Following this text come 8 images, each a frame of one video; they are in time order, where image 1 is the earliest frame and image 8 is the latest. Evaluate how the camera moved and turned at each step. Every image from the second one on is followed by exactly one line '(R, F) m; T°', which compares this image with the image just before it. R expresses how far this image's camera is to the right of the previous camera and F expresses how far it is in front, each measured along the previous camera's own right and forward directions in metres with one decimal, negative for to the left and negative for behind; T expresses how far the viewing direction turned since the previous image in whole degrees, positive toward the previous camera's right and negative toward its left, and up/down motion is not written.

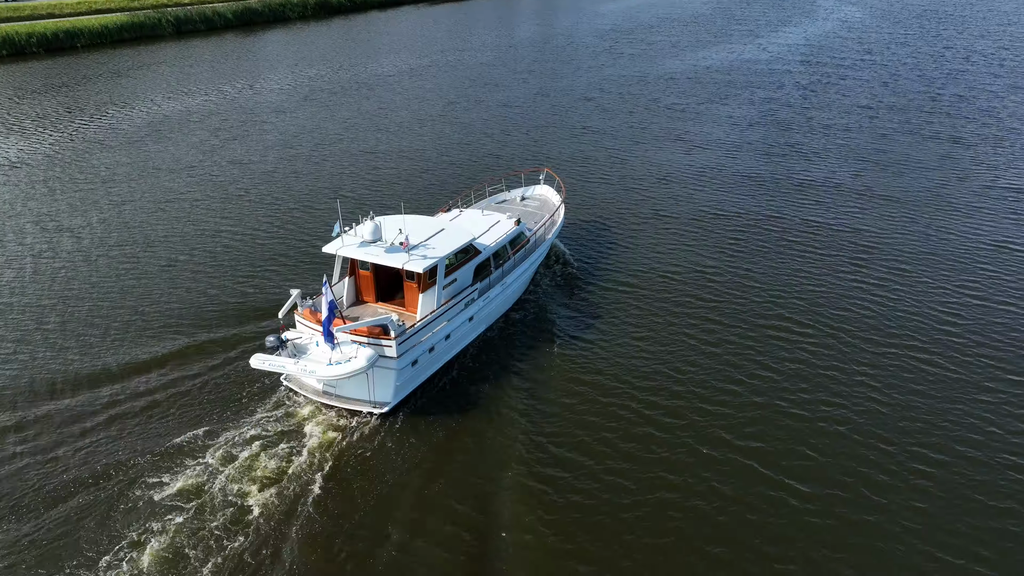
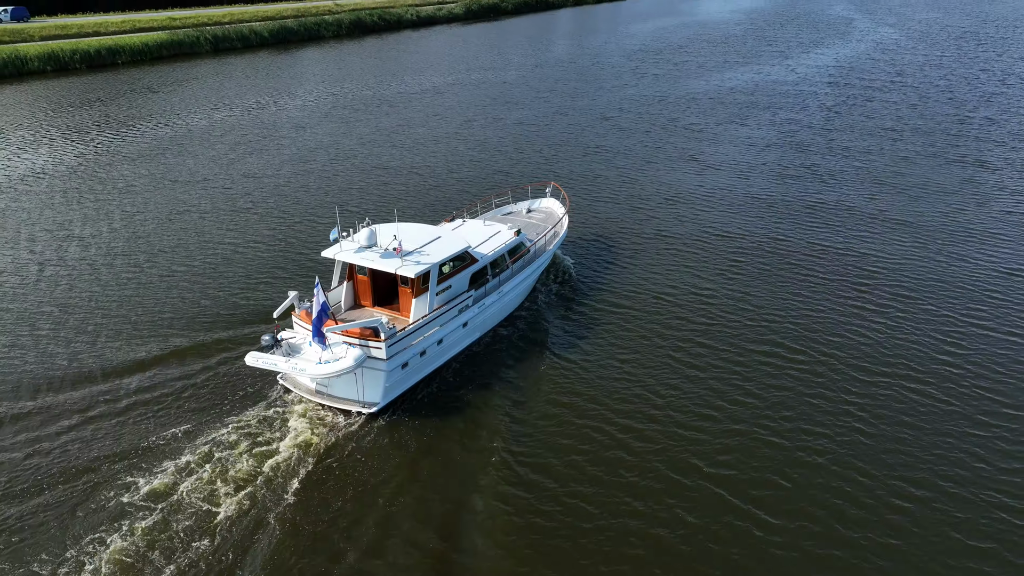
(+1.8, +0.2) m; -3°
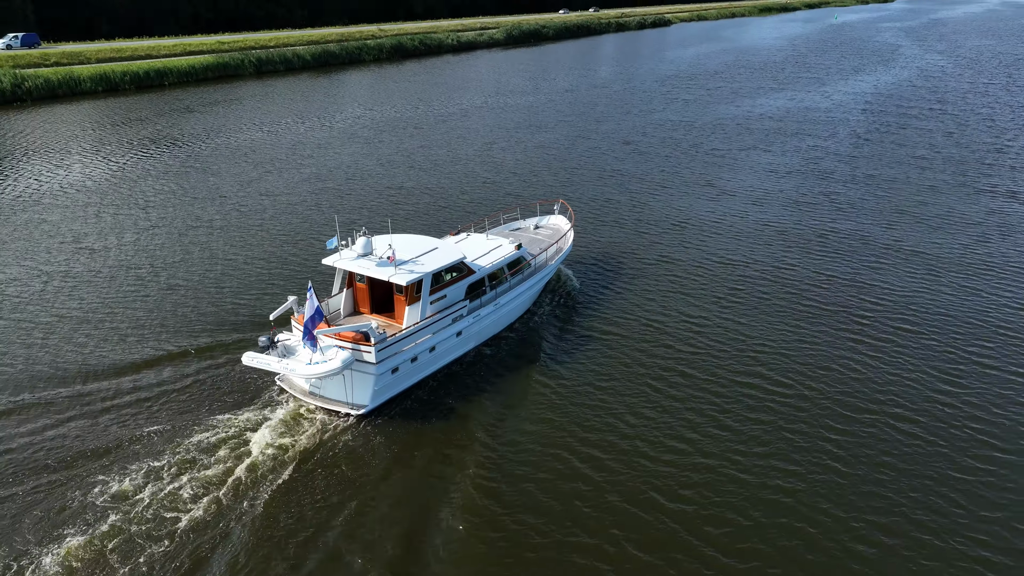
(+2.4, +0.3) m; -4°
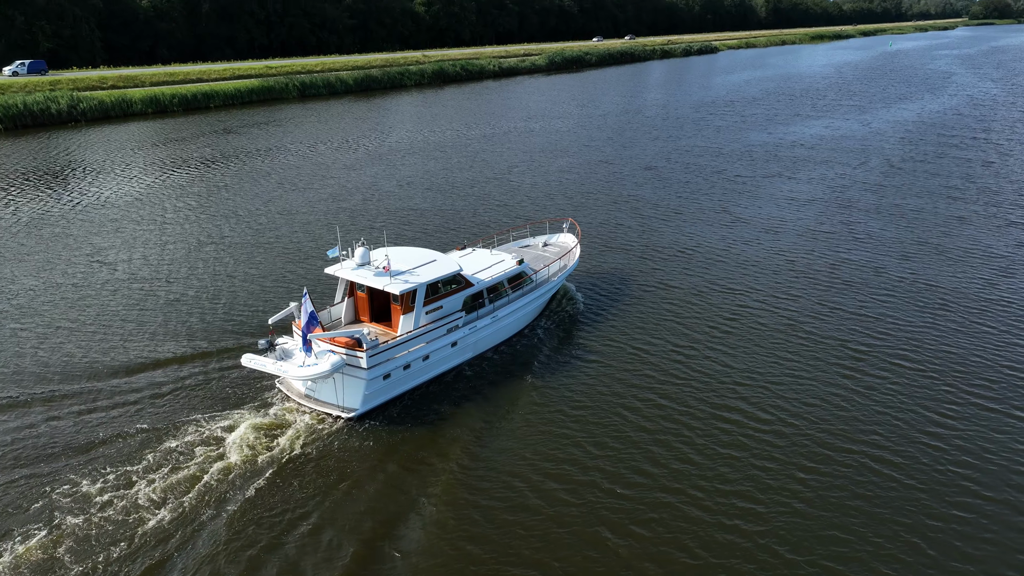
(+2.6, +0.3) m; -4°
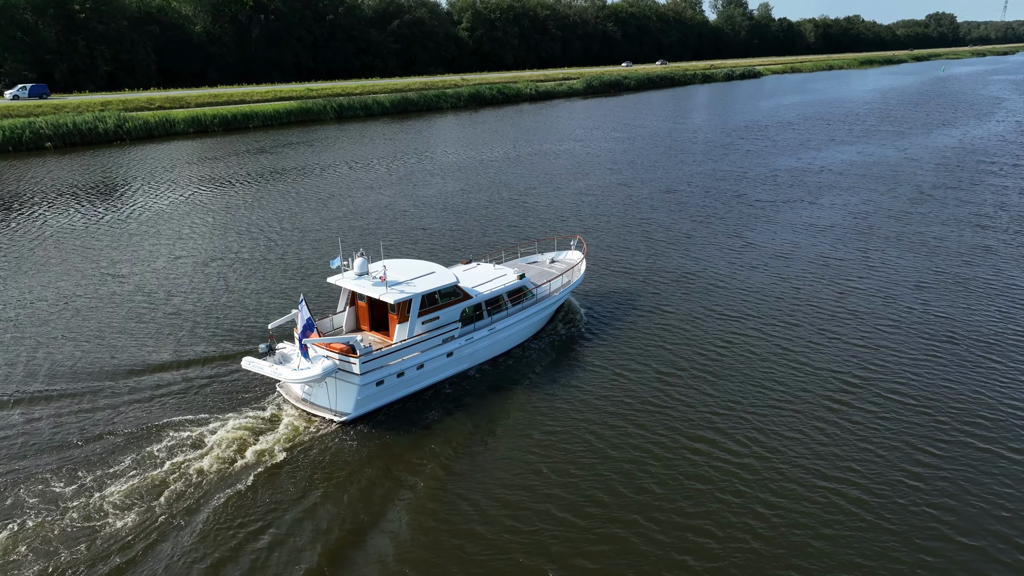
(+2.5, +0.3) m; -4°
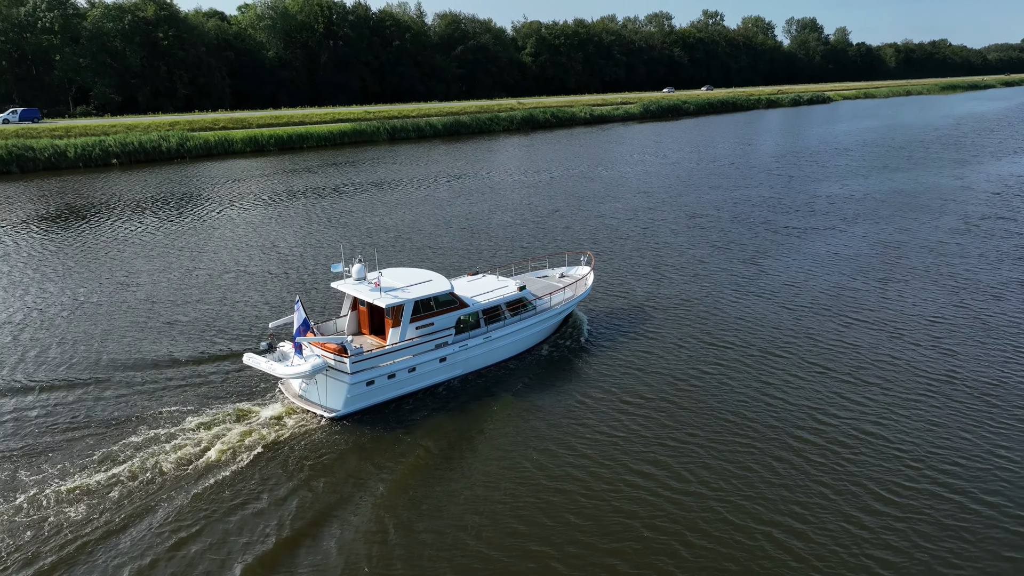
(+4.1, +0.5) m; -5°
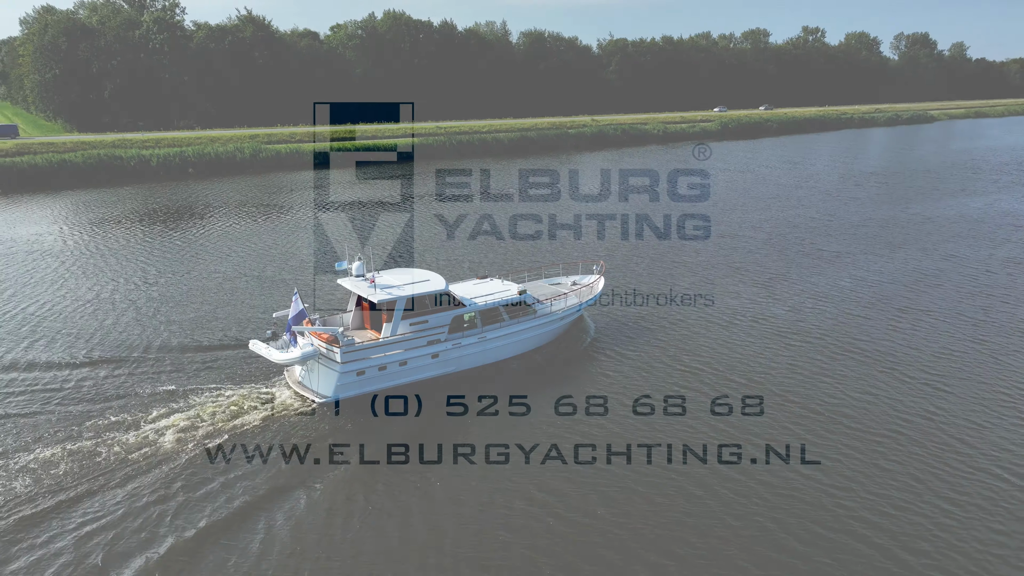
(+5.8, +0.8) m; -7°
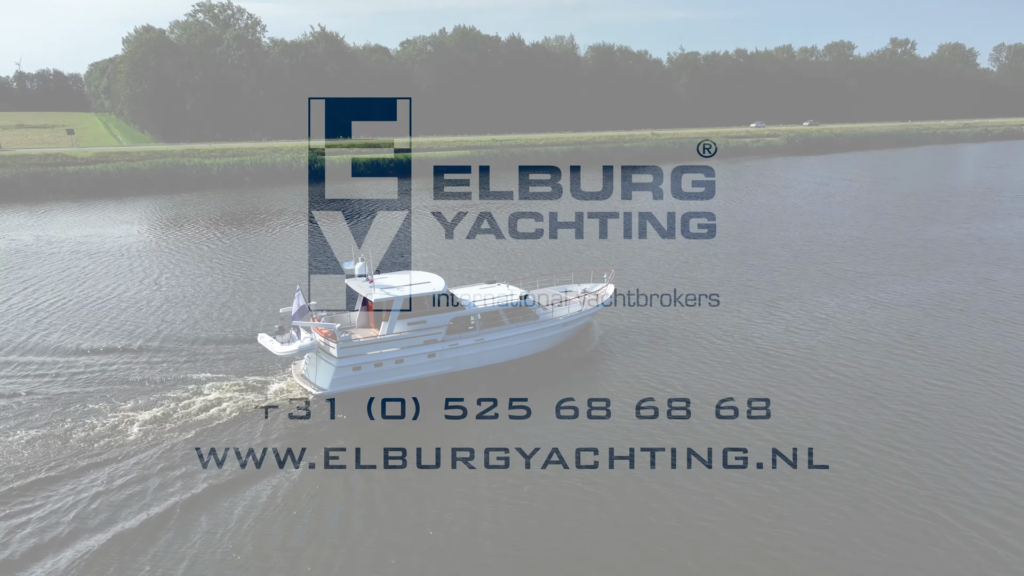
(+4.9, +0.6) m; -6°
